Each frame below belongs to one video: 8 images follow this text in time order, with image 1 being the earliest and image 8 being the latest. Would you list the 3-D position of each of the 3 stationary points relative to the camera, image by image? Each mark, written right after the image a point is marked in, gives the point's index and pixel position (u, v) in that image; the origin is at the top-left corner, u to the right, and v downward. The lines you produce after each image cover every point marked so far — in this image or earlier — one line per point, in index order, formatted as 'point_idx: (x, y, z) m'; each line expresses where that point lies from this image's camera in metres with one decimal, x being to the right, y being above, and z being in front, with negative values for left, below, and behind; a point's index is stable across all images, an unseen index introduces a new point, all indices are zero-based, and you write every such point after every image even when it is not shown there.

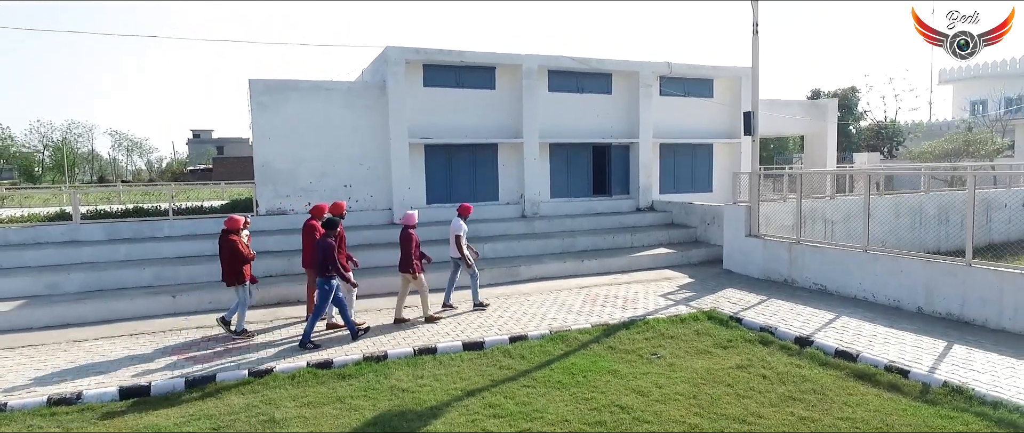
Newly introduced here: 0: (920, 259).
0: (+5.5, -0.6, +8.0) m
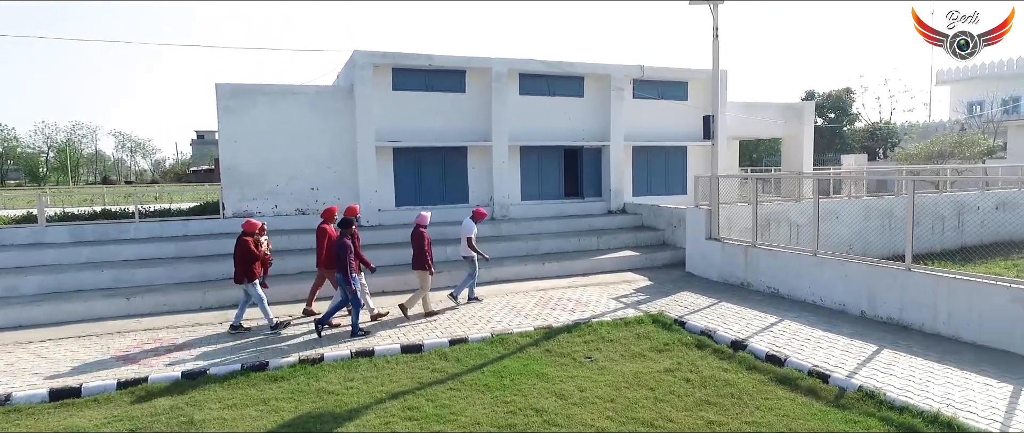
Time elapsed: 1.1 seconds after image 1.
0: (+4.7, -0.6, +8.0) m
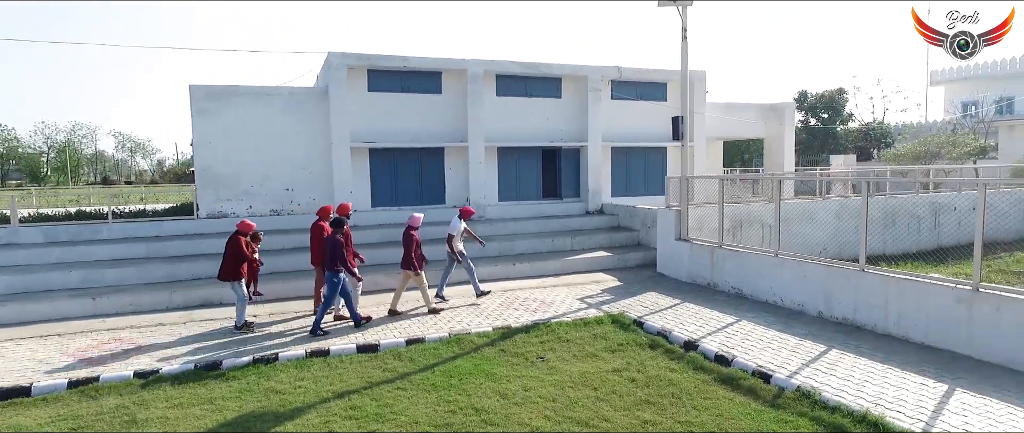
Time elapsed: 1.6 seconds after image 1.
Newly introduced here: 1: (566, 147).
0: (+4.2, -0.6, +8.1) m
1: (+1.3, +1.7, +14.4) m
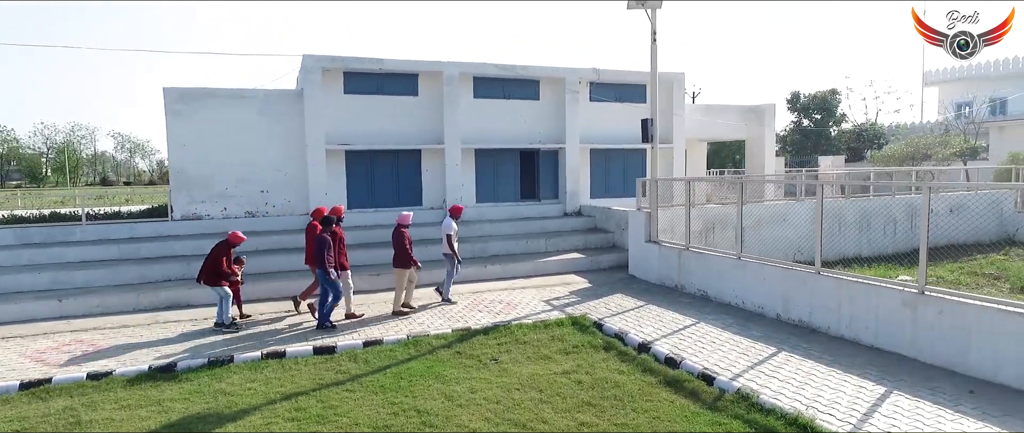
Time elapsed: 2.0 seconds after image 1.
0: (+3.6, -0.7, +8.1) m
1: (+0.8, +1.7, +14.5) m
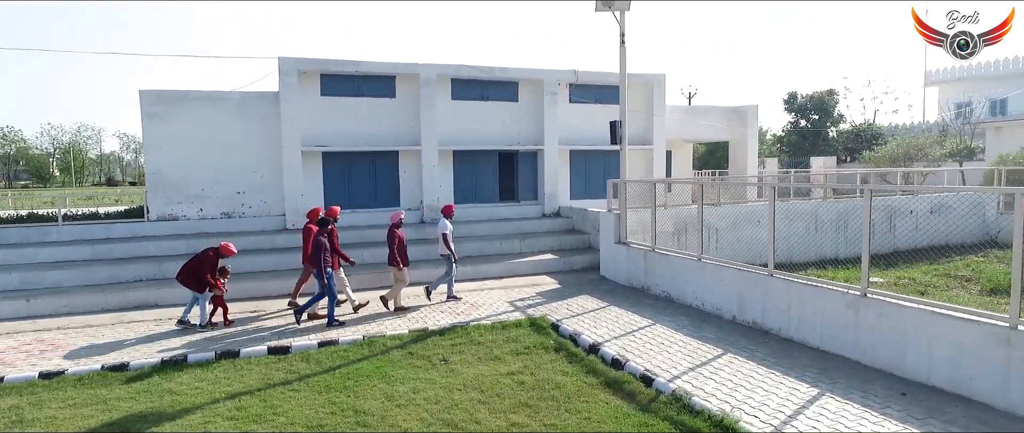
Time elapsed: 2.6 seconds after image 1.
0: (+3.1, -0.7, +8.1) m
1: (+0.3, +1.6, +14.5) m
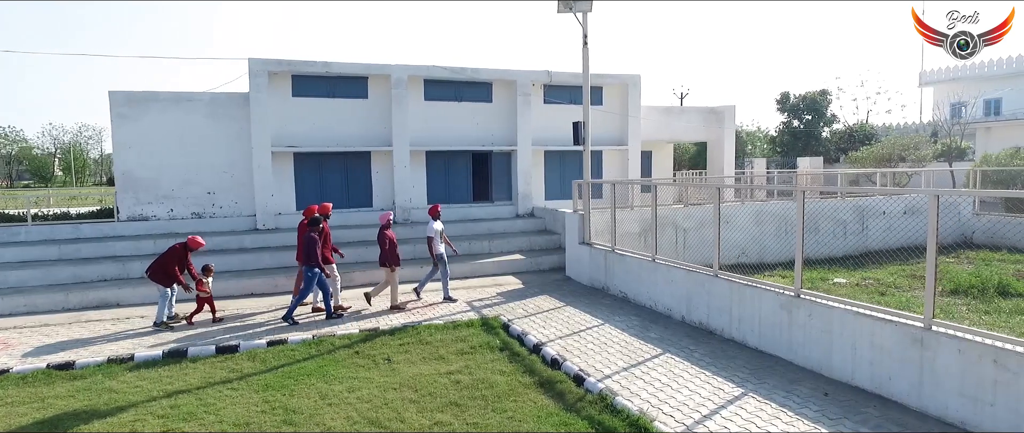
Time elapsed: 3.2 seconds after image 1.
0: (+2.4, -0.7, +8.2) m
1: (-0.4, +1.6, +14.6) m
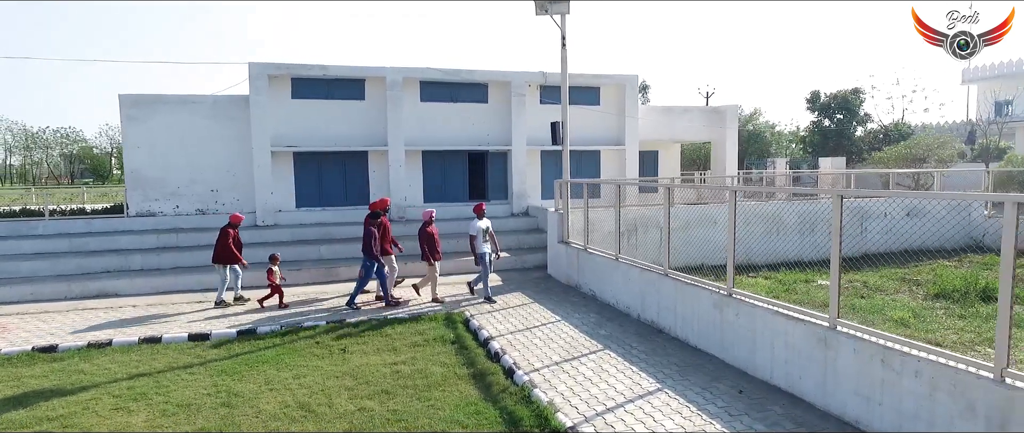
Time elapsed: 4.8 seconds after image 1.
0: (+1.8, -0.7, +8.2) m
1: (-0.5, +1.6, +14.8) m
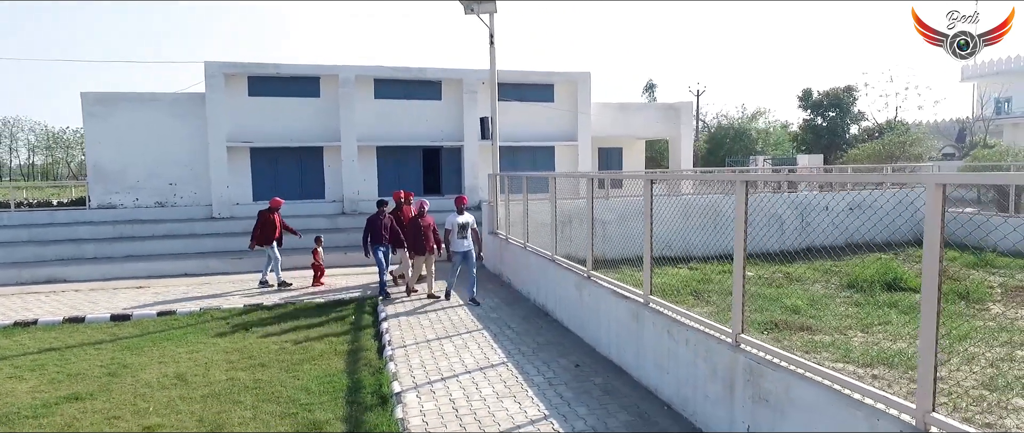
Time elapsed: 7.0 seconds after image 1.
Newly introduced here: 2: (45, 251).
0: (+0.4, -0.6, +8.6) m
1: (-1.7, +1.8, +15.3) m
2: (-9.1, -0.7, +11.5) m
